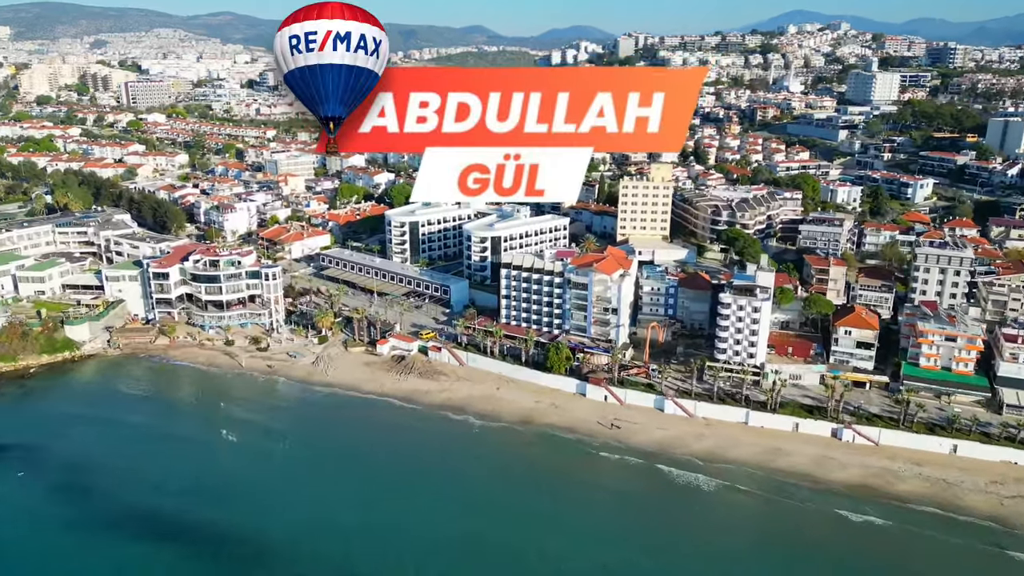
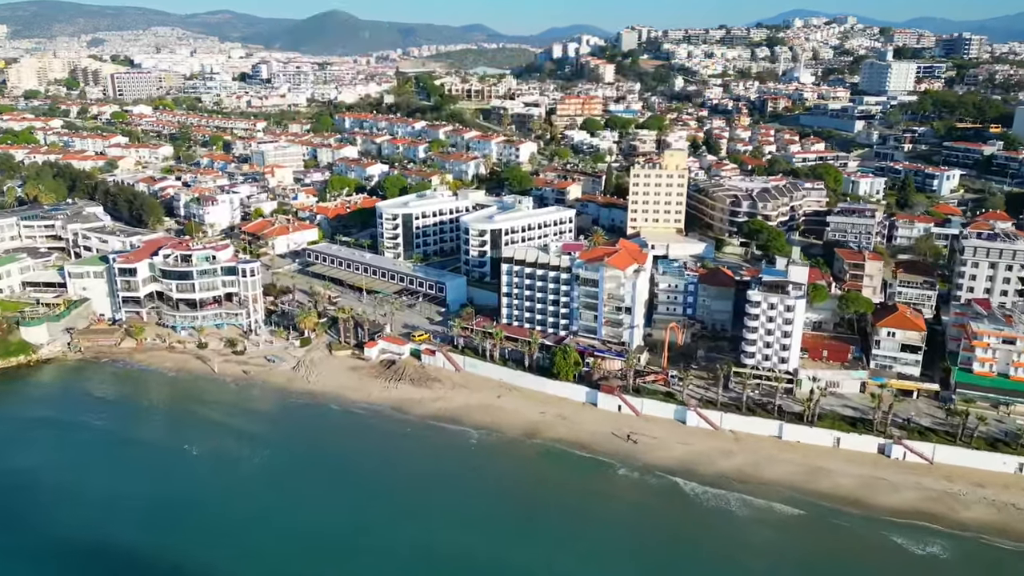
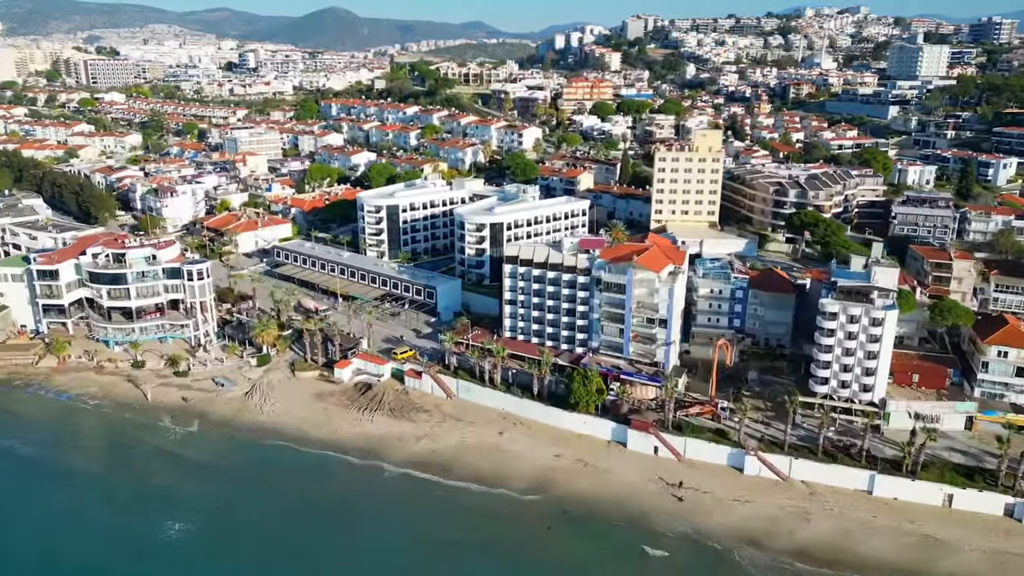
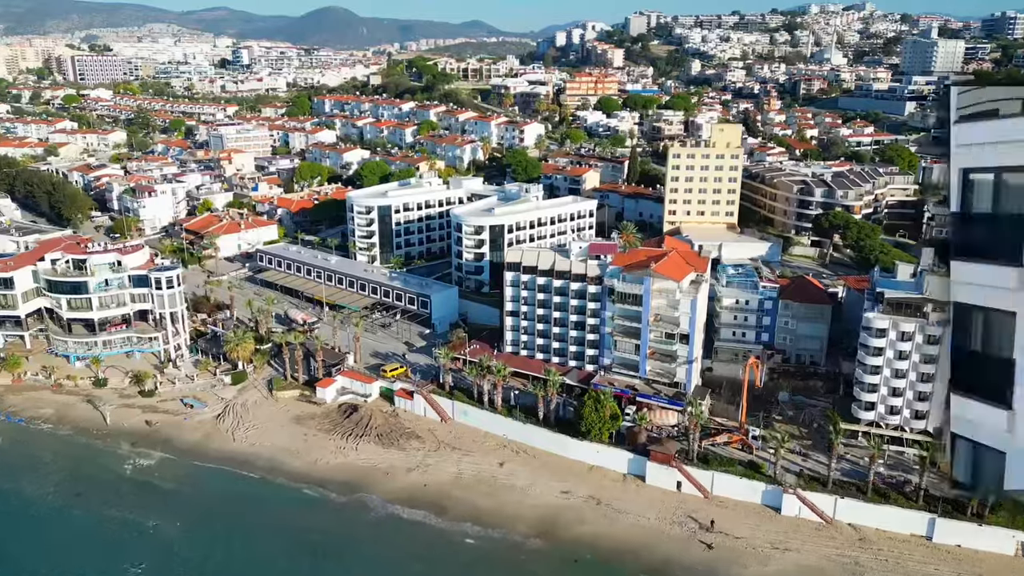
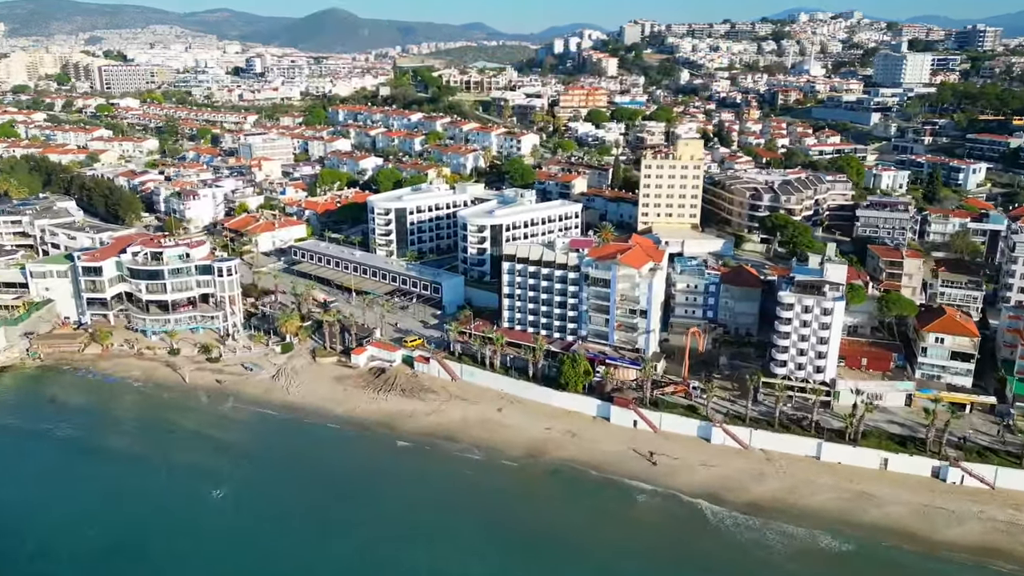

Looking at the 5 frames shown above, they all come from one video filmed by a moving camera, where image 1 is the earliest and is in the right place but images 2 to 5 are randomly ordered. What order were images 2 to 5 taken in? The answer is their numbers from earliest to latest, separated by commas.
2, 5, 3, 4
